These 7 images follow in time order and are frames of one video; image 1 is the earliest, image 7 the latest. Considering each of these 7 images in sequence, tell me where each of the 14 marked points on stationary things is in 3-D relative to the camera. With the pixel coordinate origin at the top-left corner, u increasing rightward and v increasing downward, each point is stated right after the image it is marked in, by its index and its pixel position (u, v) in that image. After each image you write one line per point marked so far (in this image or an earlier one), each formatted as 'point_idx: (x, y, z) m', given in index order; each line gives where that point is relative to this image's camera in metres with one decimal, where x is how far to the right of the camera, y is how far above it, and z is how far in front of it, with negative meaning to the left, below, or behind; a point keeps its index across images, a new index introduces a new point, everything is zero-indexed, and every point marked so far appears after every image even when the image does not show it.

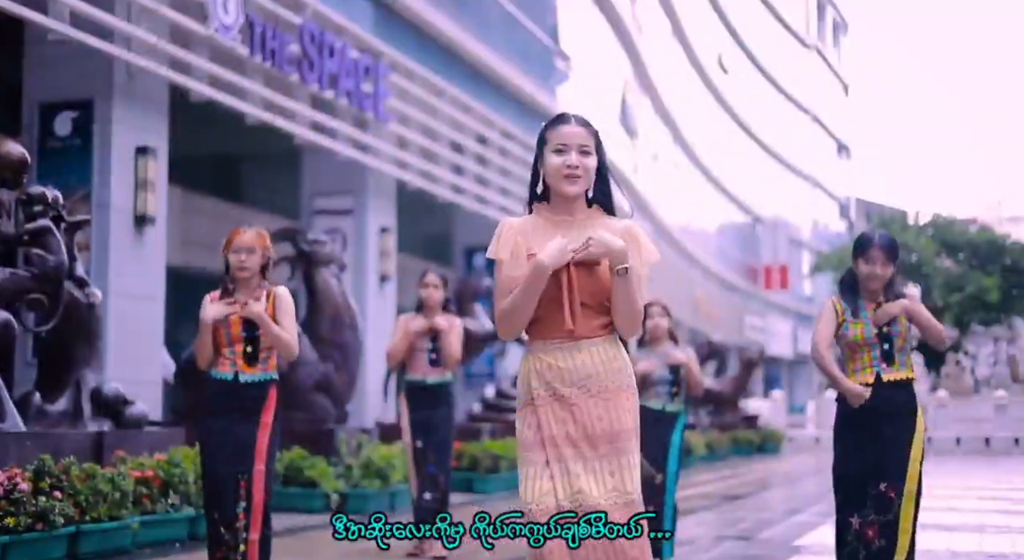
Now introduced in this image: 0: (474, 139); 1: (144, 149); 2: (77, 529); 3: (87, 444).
0: (-0.5, +1.9, +19.2) m
1: (-3.2, +1.2, +12.5) m
2: (-2.1, -1.2, +7.0) m
3: (-2.4, -0.9, +7.9) m
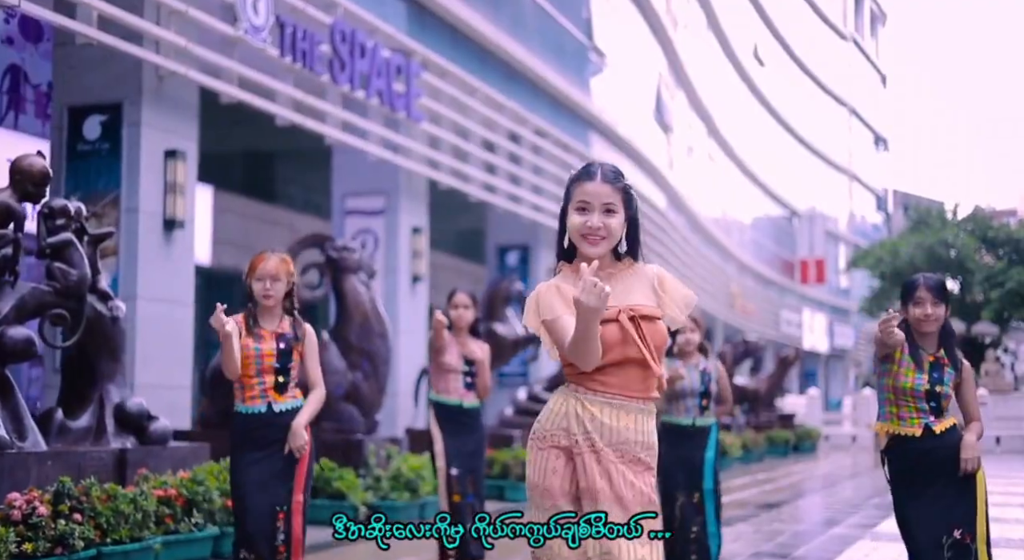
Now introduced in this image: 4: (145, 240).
0: (-0.1, +1.9, +19.0) m
1: (-3.0, +1.1, +12.4) m
2: (-2.0, -1.3, +6.8) m
3: (-2.2, -1.0, +7.7) m
4: (-3.1, +0.3, +12.1) m
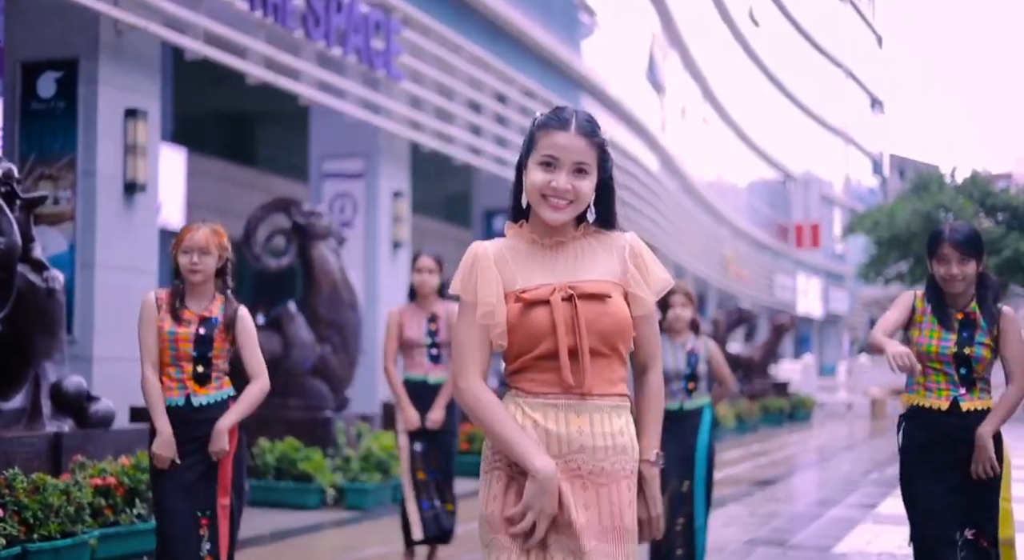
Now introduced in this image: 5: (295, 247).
0: (-0.3, +2.4, +18.3) m
1: (-3.1, +1.4, +11.6) m
2: (-2.1, -1.2, +6.2) m
3: (-2.3, -0.8, +7.1) m
4: (-3.3, +0.6, +11.4) m
5: (-1.6, +0.2, +10.3) m
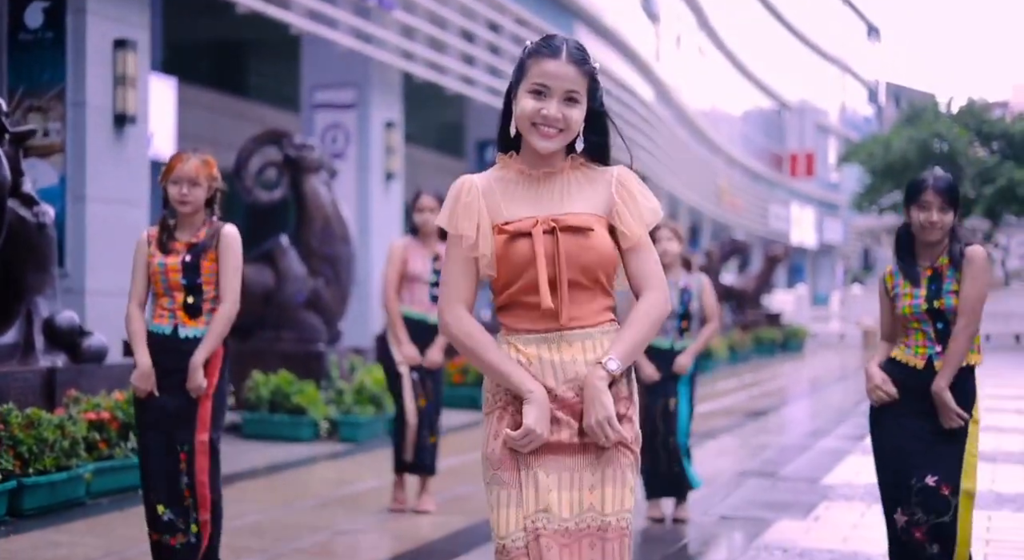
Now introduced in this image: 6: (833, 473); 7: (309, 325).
0: (-0.3, +3.3, +18.2) m
1: (-3.2, +2.0, +11.5) m
2: (-2.2, -0.9, +6.2) m
3: (-2.4, -0.5, +7.1) m
4: (-3.4, +1.2, +11.3) m
5: (-1.6, +0.7, +10.3) m
6: (+2.0, -1.2, +8.7) m
7: (-1.5, -0.3, +10.2) m
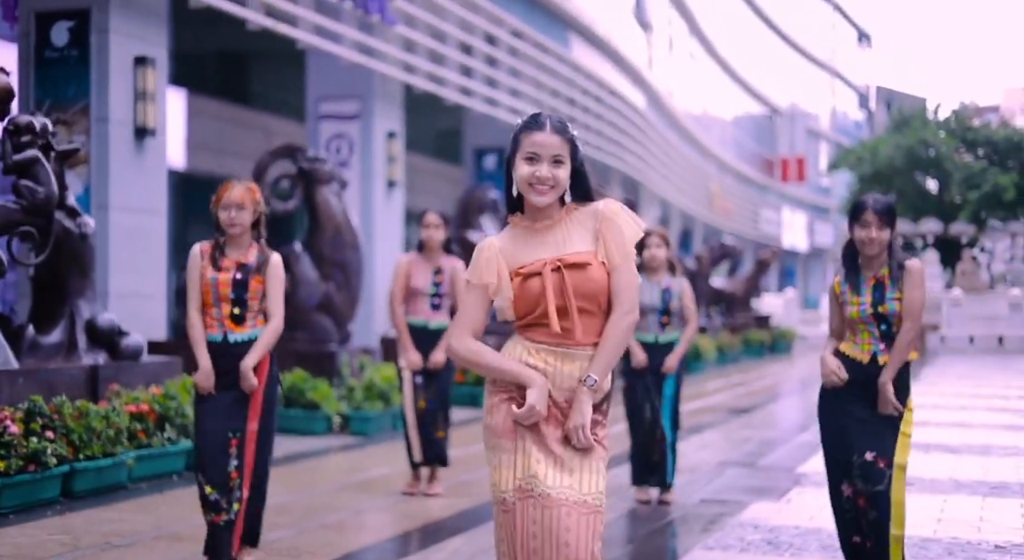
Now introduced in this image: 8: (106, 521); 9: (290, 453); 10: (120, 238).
0: (-0.4, +3.2, +18.9) m
1: (-3.2, +1.9, +12.3) m
2: (-2.2, -0.9, +6.9) m
3: (-2.4, -0.5, +7.8) m
4: (-3.4, +1.1, +12.1) m
5: (-1.7, +0.7, +11.0) m
6: (+2.0, -1.2, +9.4) m
7: (-1.5, -0.4, +10.9) m
8: (-1.9, -1.1, +6.5) m
9: (-1.5, -1.1, +9.3) m
10: (-3.3, +0.4, +12.1) m
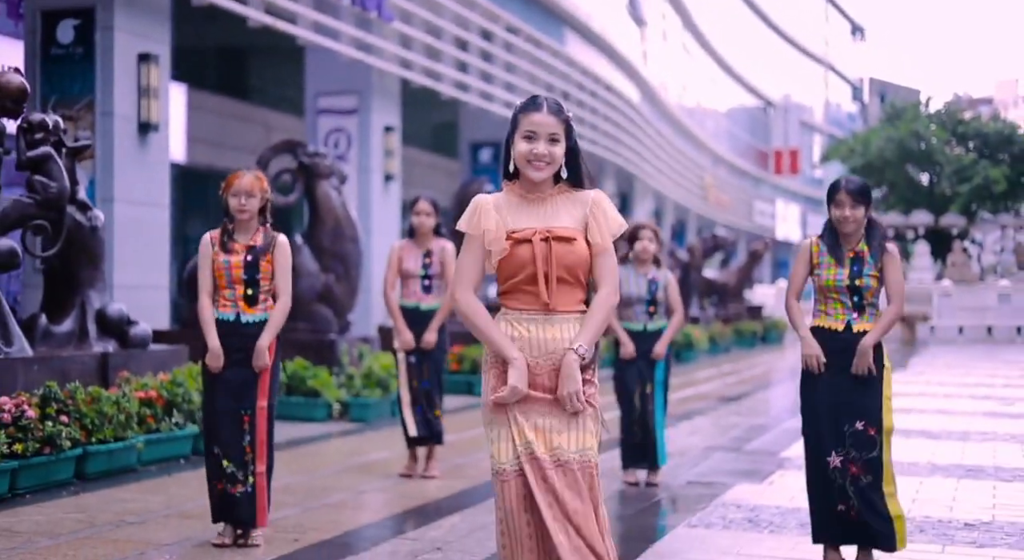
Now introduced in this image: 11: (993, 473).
0: (-0.5, +3.3, +19.2) m
1: (-3.2, +2.0, +12.6) m
2: (-2.2, -0.9, +7.3) m
3: (-2.4, -0.5, +8.1) m
4: (-3.4, +1.2, +12.4) m
5: (-1.7, +0.8, +11.3) m
6: (+1.9, -1.2, +9.7) m
7: (-1.5, -0.3, +11.3) m
8: (-1.9, -1.1, +6.8) m
9: (-1.5, -1.1, +9.7) m
10: (-3.4, +0.4, +12.4) m
11: (+2.9, -1.2, +8.5) m
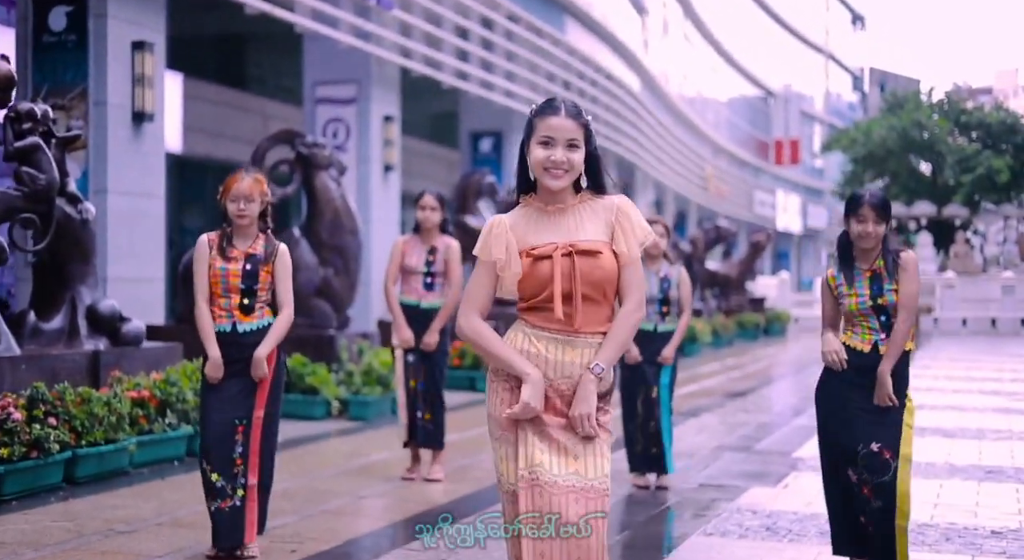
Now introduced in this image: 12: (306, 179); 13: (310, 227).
0: (-0.4, +3.4, +18.9) m
1: (-3.2, +2.1, +12.3) m
2: (-2.2, -0.9, +7.0) m
3: (-2.4, -0.5, +7.8) m
4: (-3.4, +1.2, +12.1) m
5: (-1.7, +0.8, +11.0) m
6: (+2.0, -1.1, +9.5) m
7: (-1.5, -0.2, +11.0) m
8: (-1.9, -1.1, +6.5) m
9: (-1.5, -1.0, +9.4) m
10: (-3.4, +0.5, +12.1) m
11: (+2.9, -1.1, +8.2) m
12: (-1.6, +0.8, +11.0) m
13: (-1.6, +0.4, +11.1) m
